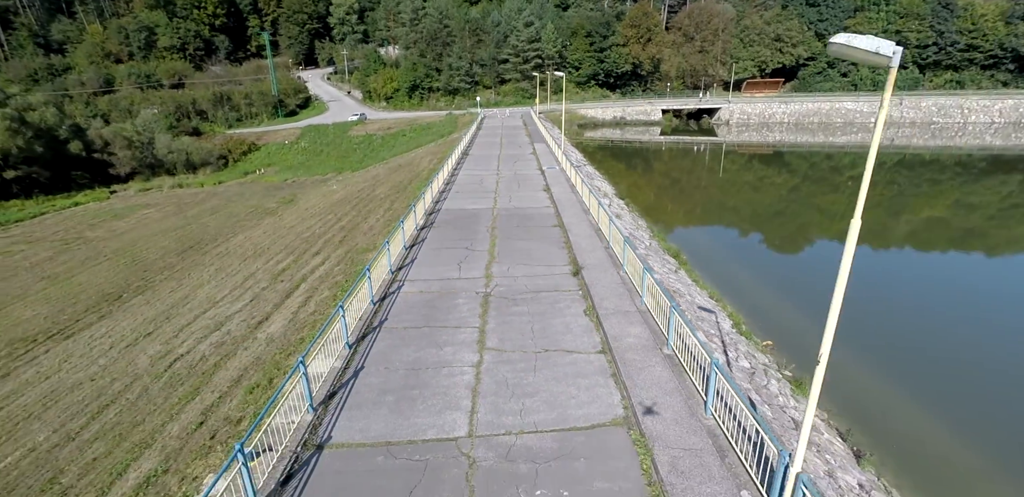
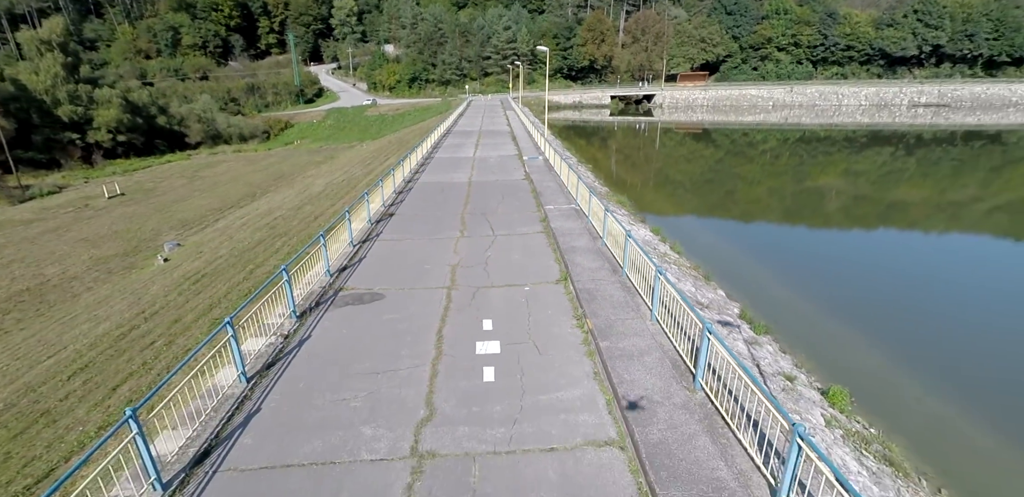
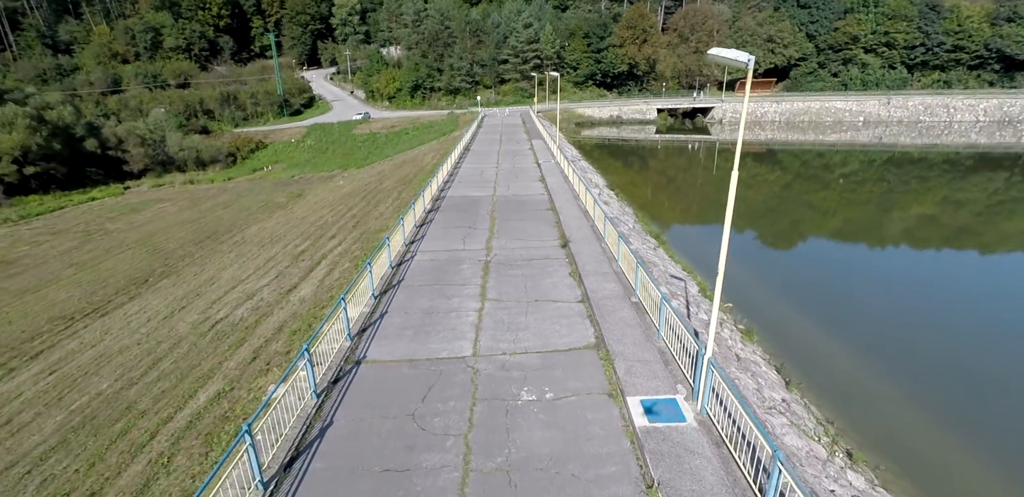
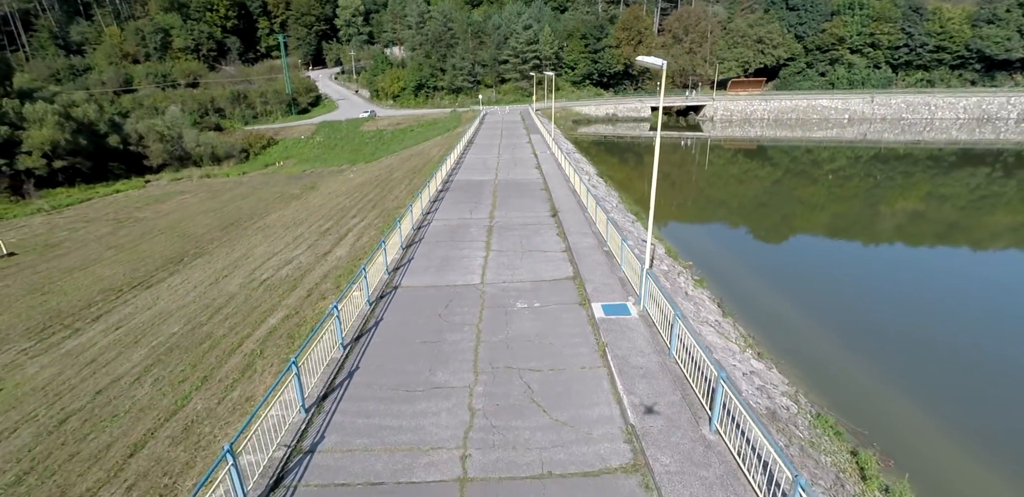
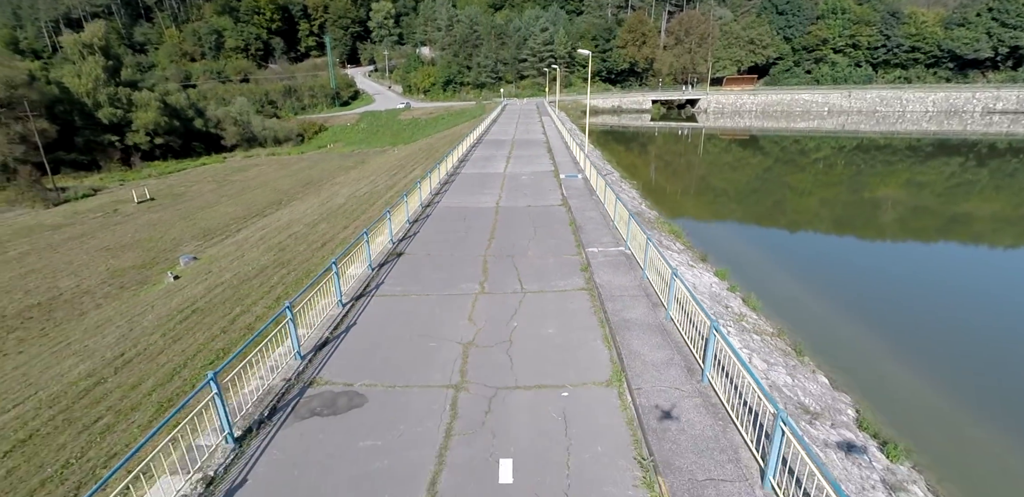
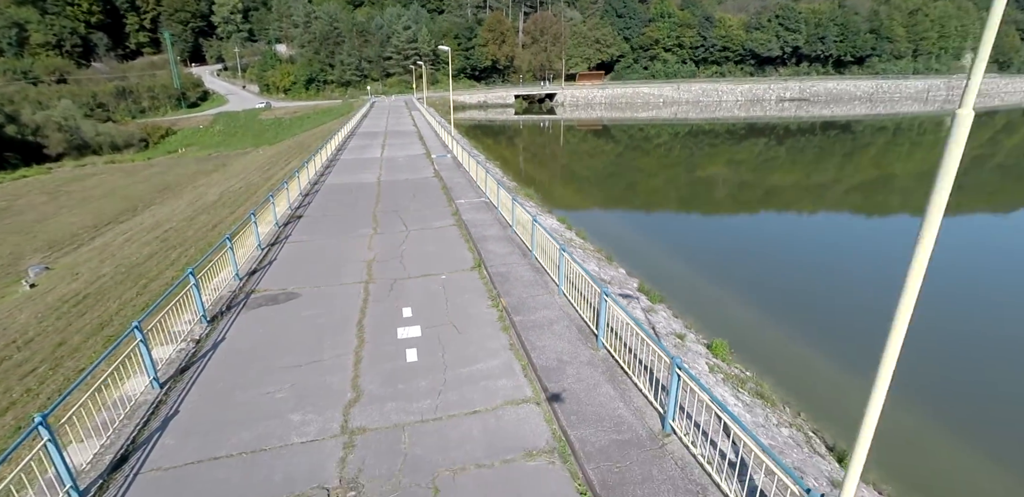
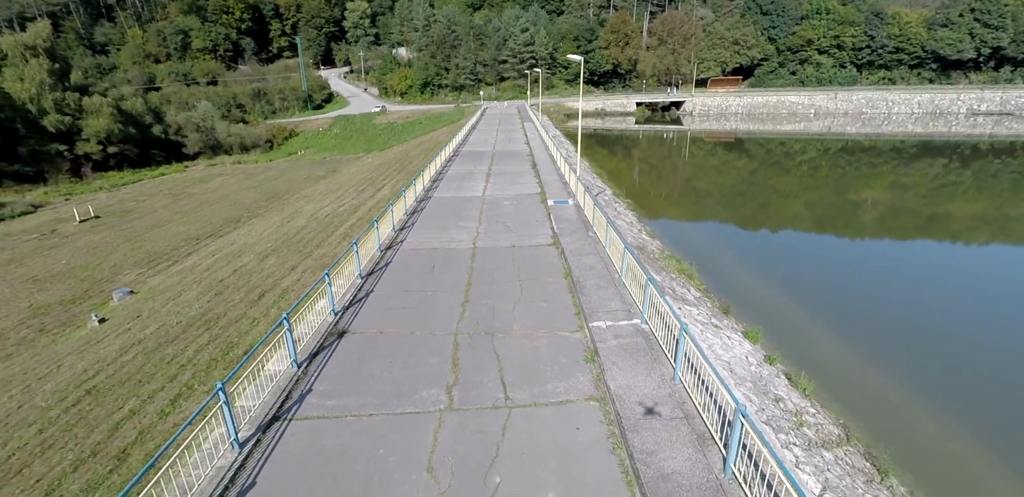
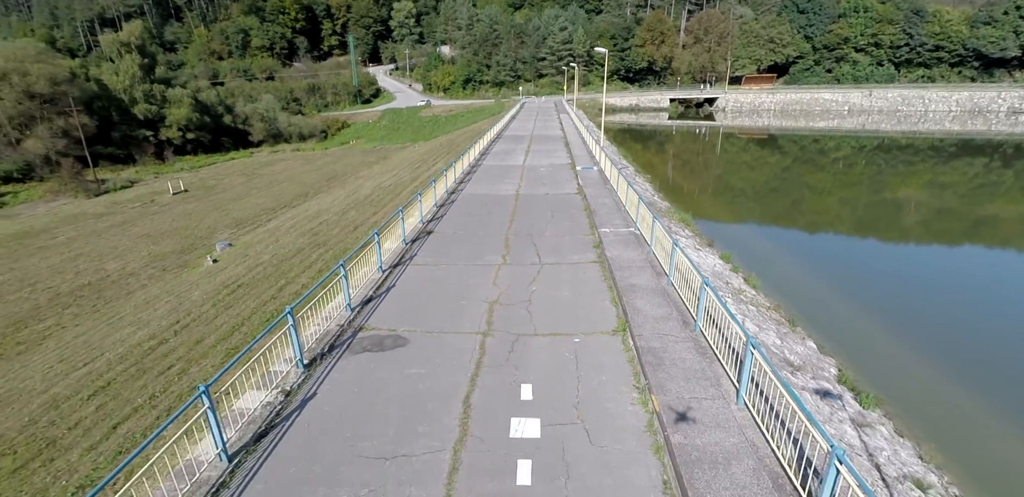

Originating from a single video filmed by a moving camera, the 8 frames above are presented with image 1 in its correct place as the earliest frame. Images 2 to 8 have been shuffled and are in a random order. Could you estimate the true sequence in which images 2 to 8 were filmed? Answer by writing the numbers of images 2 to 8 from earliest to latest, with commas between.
3, 4, 7, 5, 8, 2, 6
